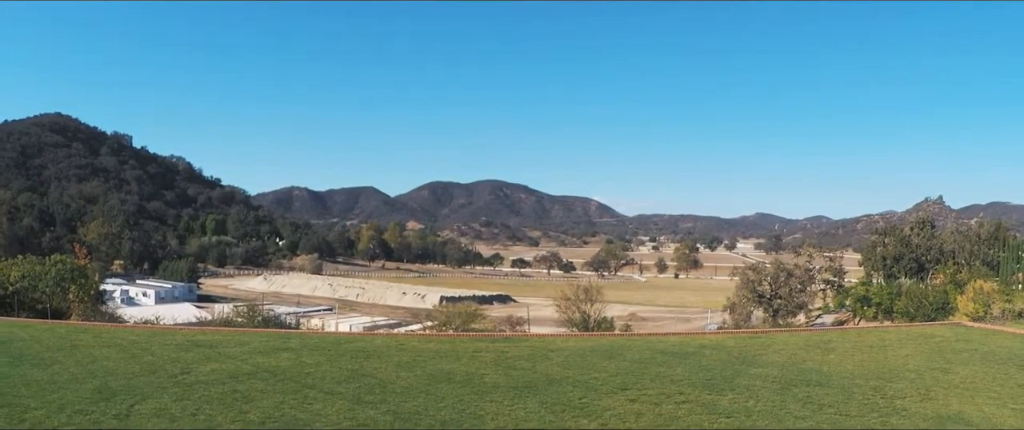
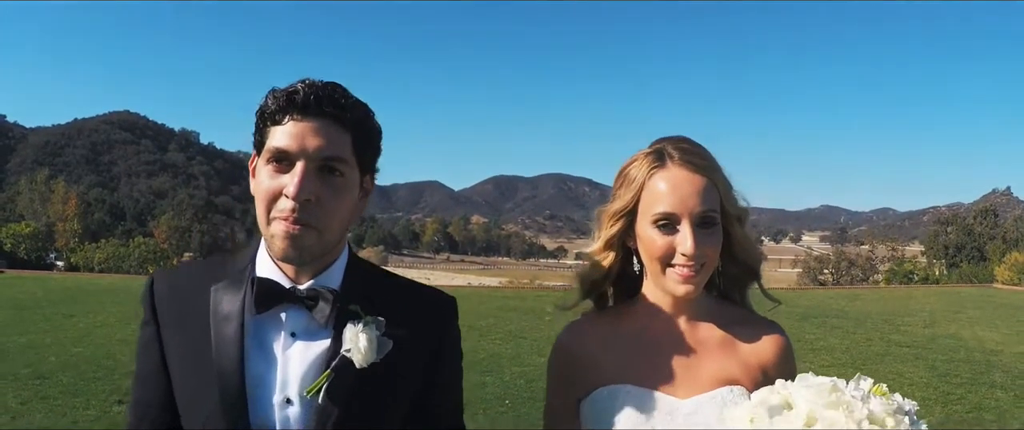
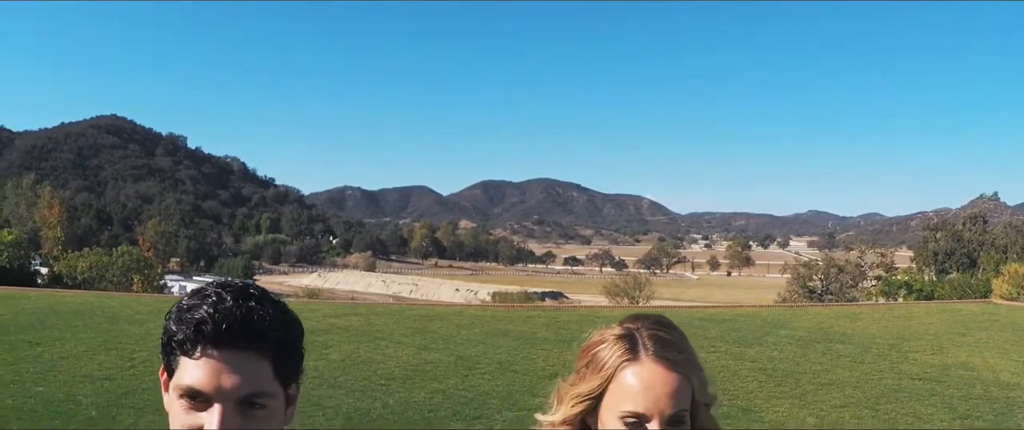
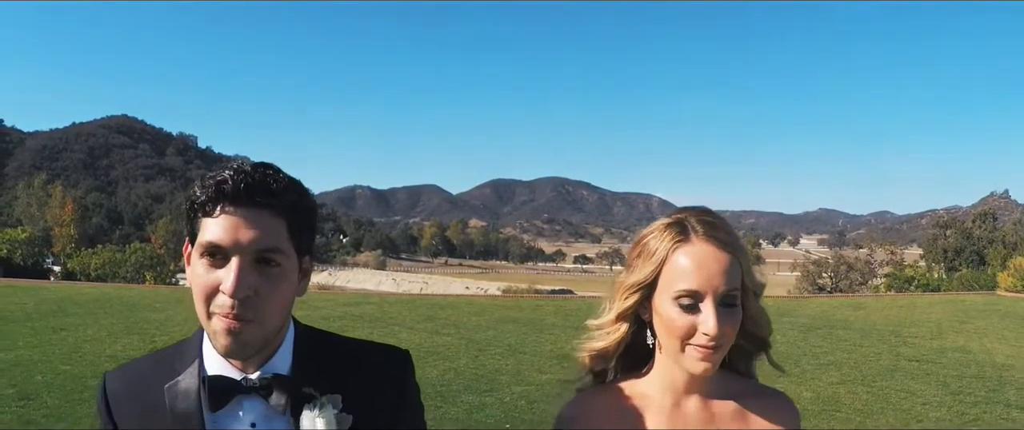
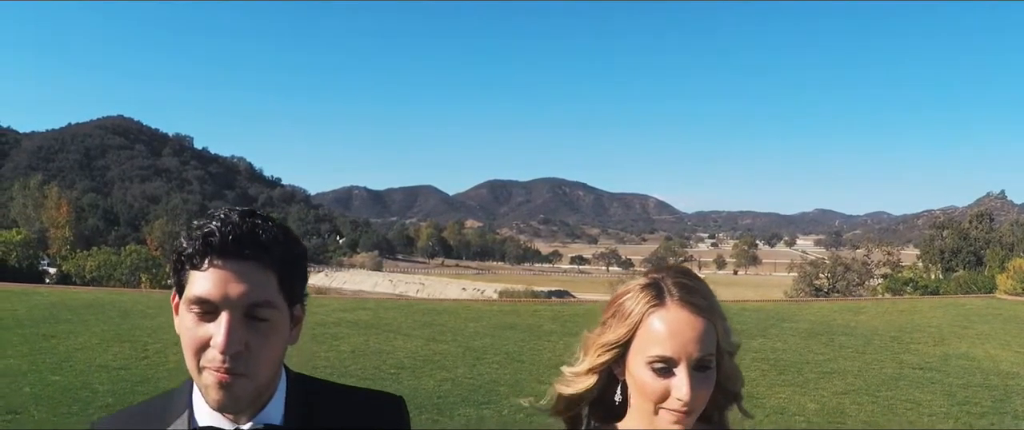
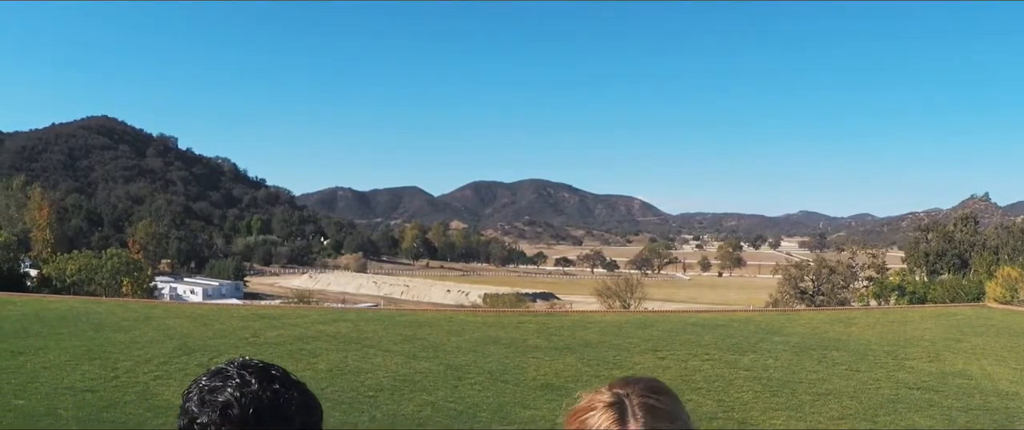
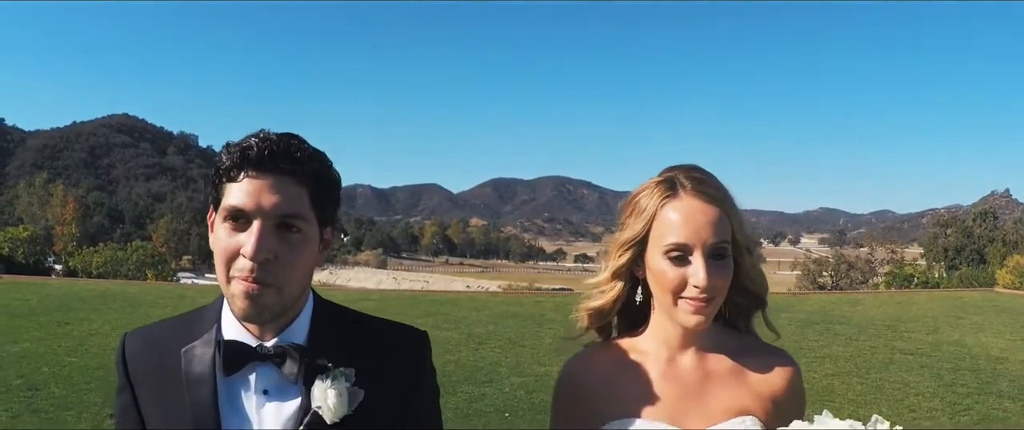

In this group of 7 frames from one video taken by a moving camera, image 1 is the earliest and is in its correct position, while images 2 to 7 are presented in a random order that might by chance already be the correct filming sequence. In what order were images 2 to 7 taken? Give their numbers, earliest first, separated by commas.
6, 3, 5, 4, 7, 2
